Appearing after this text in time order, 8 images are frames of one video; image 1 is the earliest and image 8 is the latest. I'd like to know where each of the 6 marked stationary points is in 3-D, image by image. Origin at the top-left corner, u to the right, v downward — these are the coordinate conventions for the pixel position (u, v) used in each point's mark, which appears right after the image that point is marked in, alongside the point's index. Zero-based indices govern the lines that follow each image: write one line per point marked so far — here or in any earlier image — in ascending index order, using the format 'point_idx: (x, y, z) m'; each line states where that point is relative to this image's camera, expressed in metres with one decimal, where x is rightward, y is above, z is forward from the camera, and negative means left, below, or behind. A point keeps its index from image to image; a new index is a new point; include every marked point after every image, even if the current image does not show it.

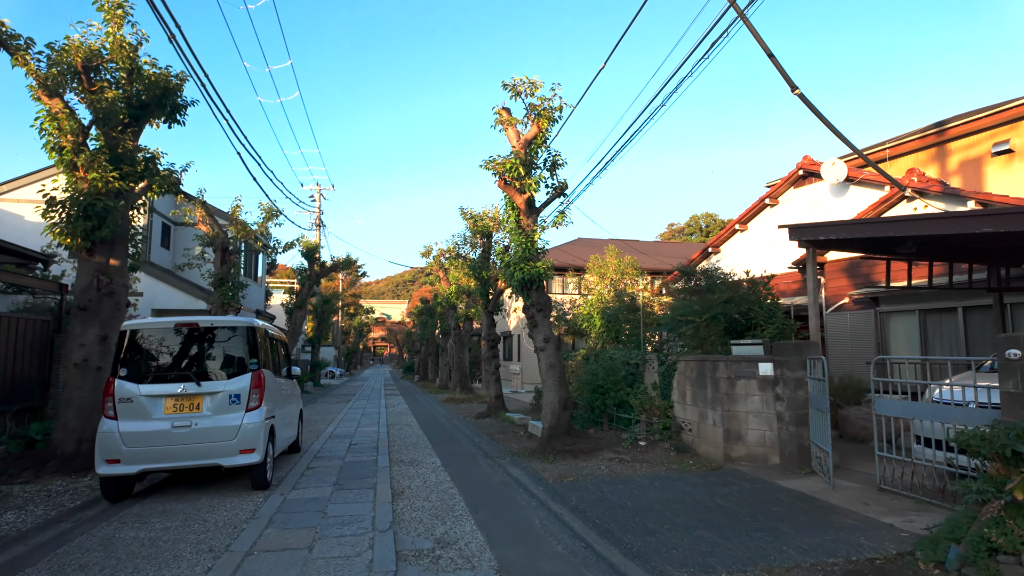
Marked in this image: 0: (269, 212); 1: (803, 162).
0: (-6.5, +2.1, +16.7) m
1: (+7.3, +3.2, +15.7) m
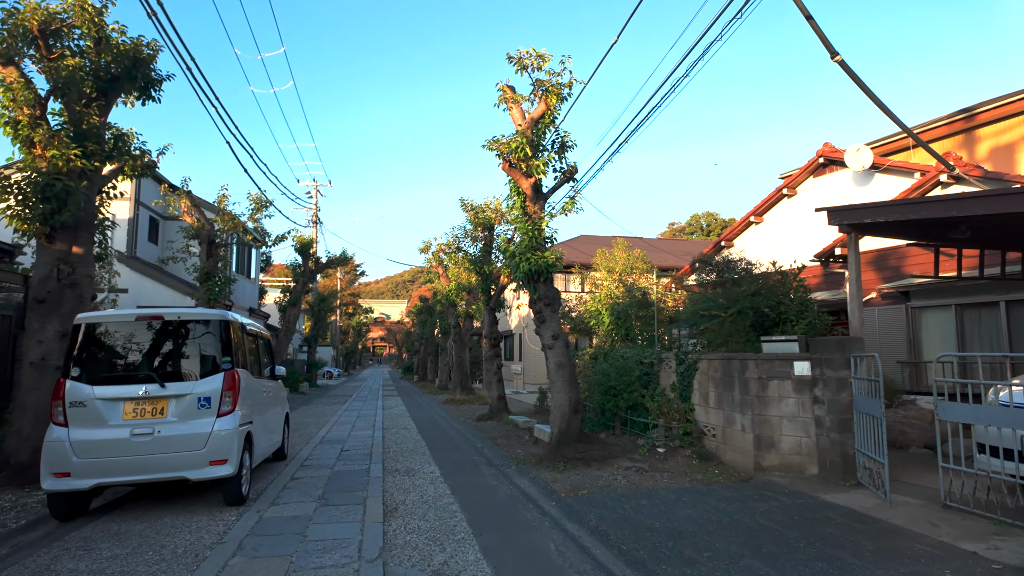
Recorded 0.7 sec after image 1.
0: (-6.4, +2.2, +15.8) m
1: (+7.4, +3.3, +14.8) m
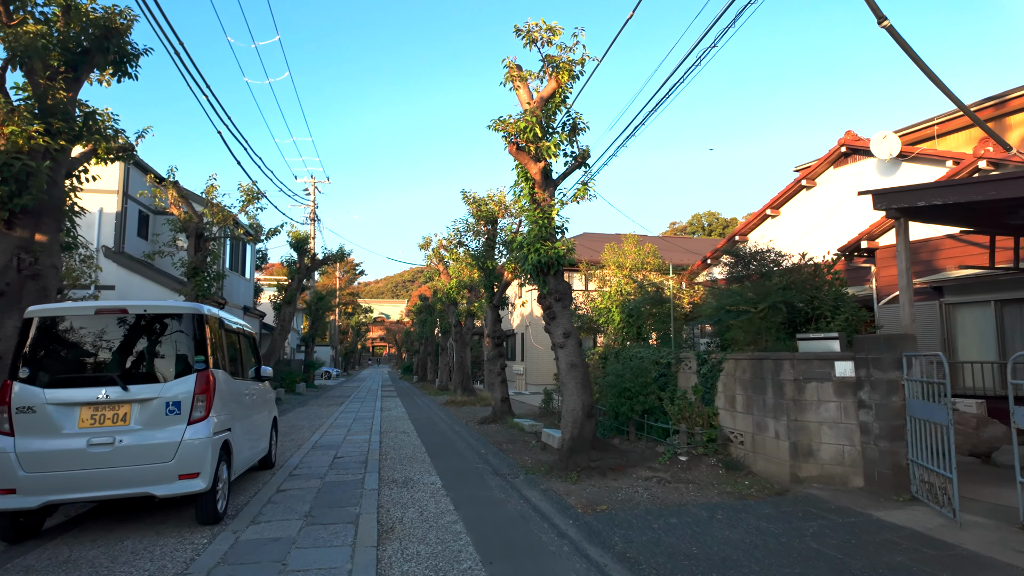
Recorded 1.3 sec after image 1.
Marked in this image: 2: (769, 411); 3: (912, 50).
0: (-6.3, +2.3, +15.0) m
1: (+7.5, +3.4, +14.1) m
2: (+3.1, -1.5, +7.6) m
3: (+4.4, +2.6, +6.8) m
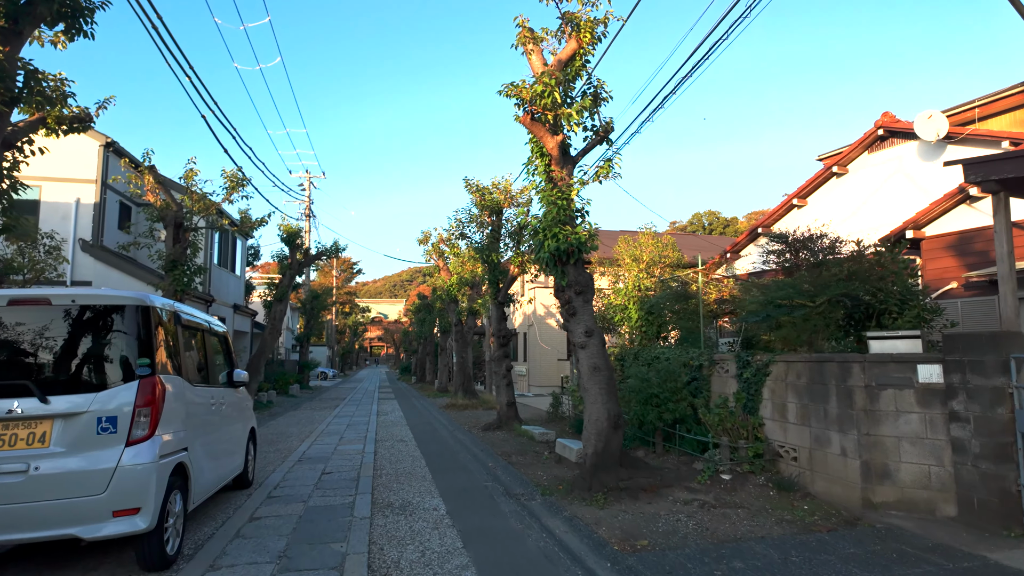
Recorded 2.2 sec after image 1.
0: (-6.2, +2.4, +13.8) m
1: (+7.7, +3.5, +12.9) m
2: (+3.3, -1.4, +6.4) m
3: (+4.5, +2.7, +5.6) m
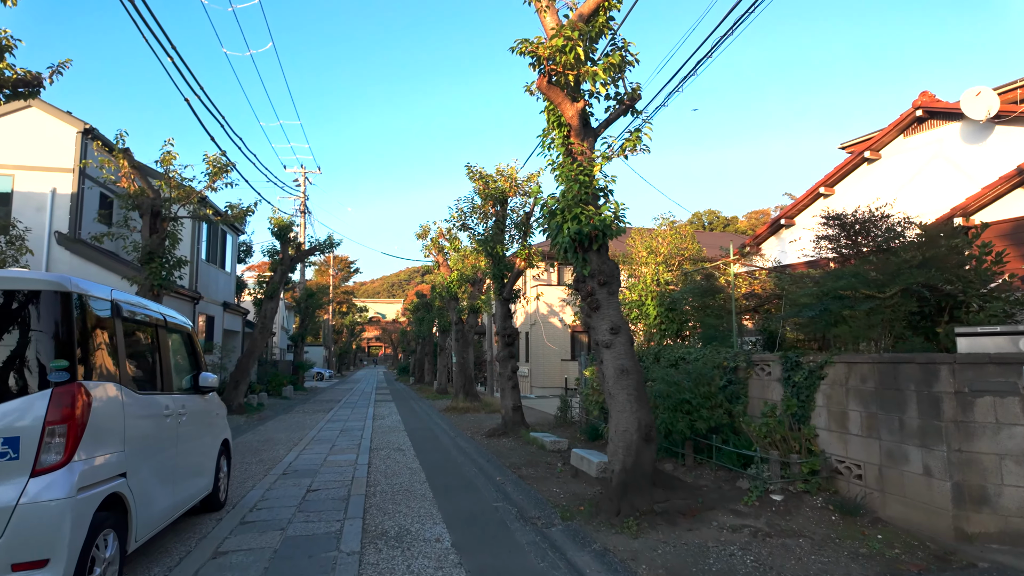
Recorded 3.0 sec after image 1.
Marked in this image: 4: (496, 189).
0: (-6.0, +2.5, +12.8) m
1: (+7.8, +3.6, +11.9) m
2: (+3.5, -1.3, +5.4) m
3: (+4.7, +2.8, +4.6) m
4: (-0.4, +2.2, +13.6) m
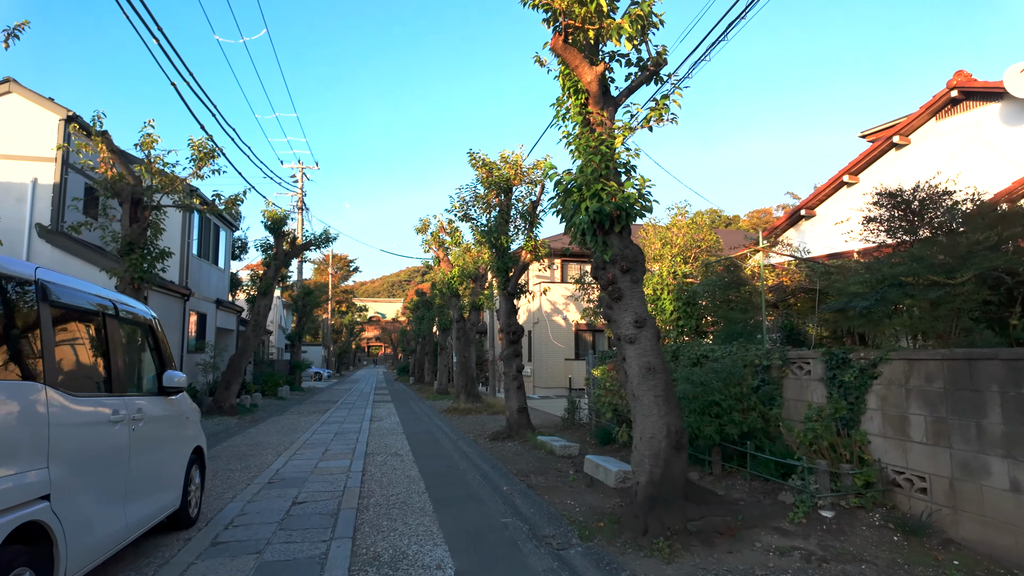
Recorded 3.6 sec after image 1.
0: (-5.9, +2.6, +12.0) m
1: (+7.9, +3.7, +11.1) m
2: (+3.6, -1.2, +4.6) m
3: (+4.8, +2.9, +3.8) m
4: (-0.2, +2.3, +12.8) m
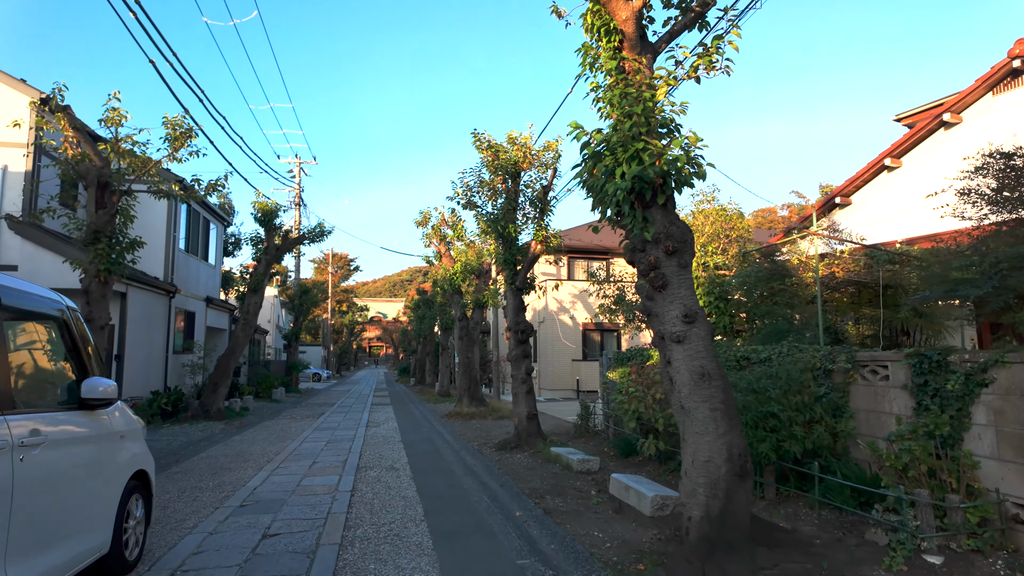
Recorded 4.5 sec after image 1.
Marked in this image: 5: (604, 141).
0: (-5.8, +2.7, +10.8) m
1: (+8.1, +3.8, +9.9) m
2: (+3.7, -1.0, +3.4) m
3: (+4.9, +3.1, +2.6) m
4: (-0.1, +2.4, +11.7) m
5: (+0.7, +1.2, +4.9) m
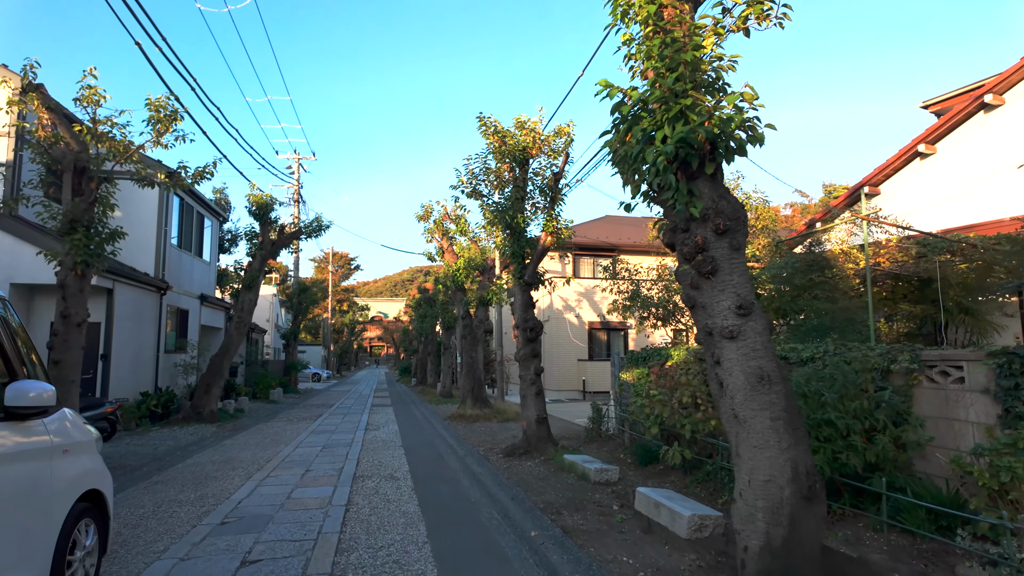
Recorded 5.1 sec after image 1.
0: (-5.6, +2.8, +10.1) m
1: (+8.2, +3.9, +9.1) m
2: (+3.8, -1.0, +2.7) m
3: (+5.1, +3.1, +1.9) m
4: (+0.1, +2.5, +10.9) m
5: (+0.9, +1.3, +4.2) m
